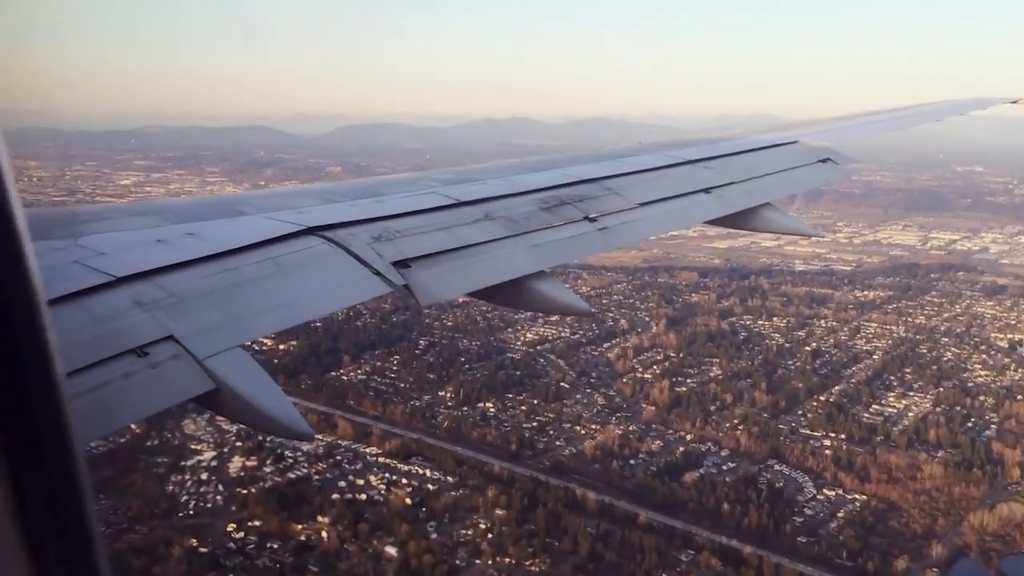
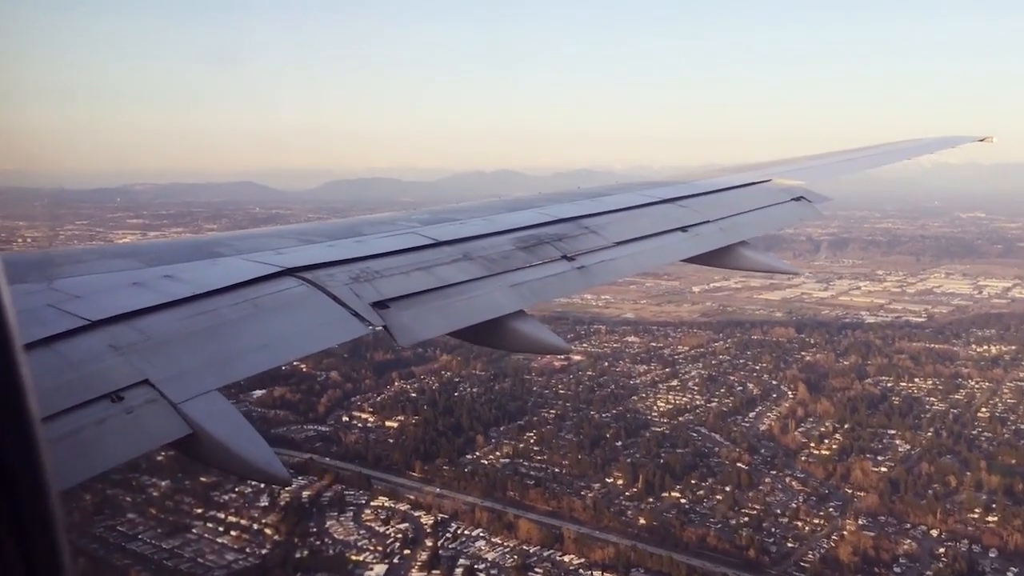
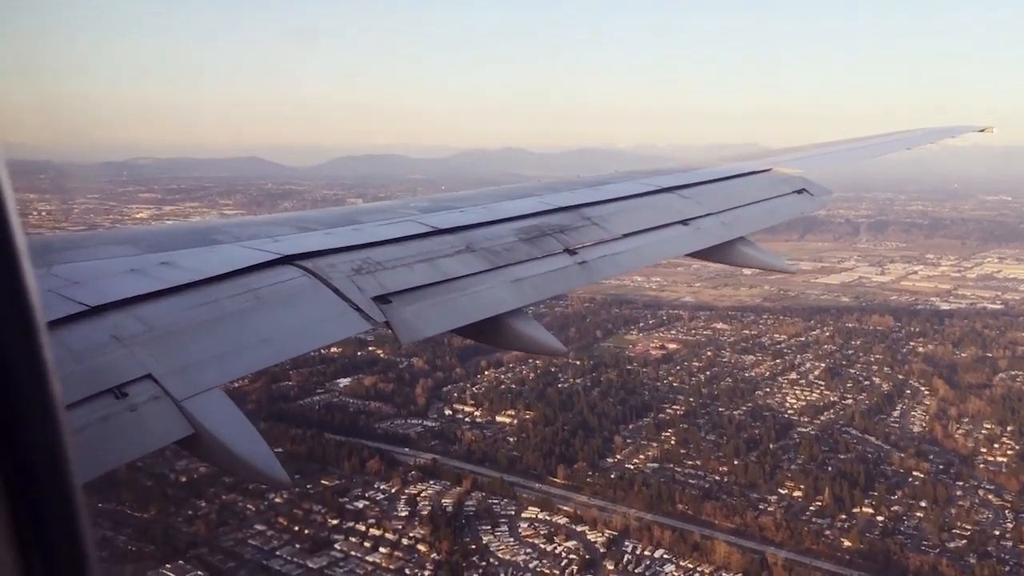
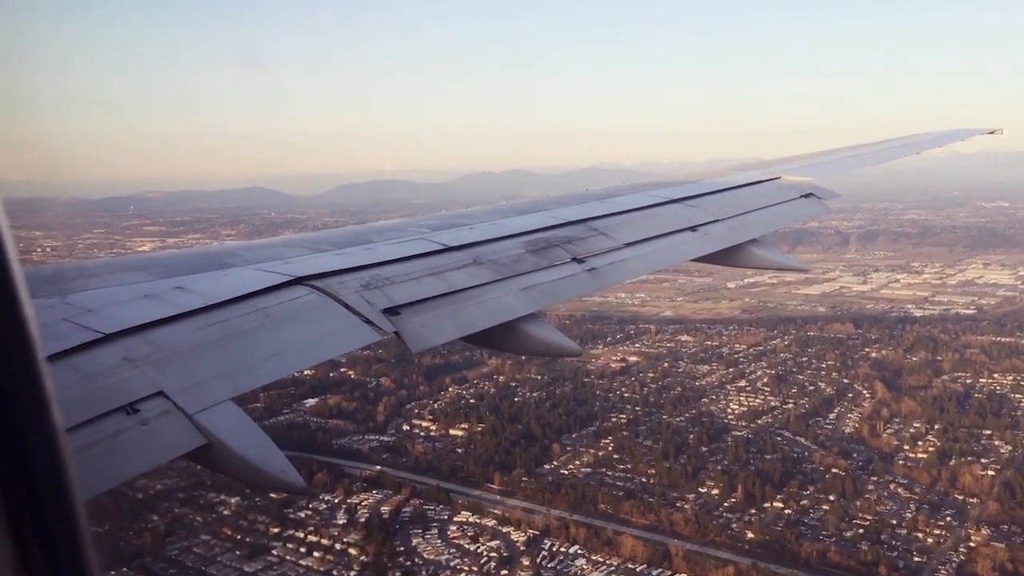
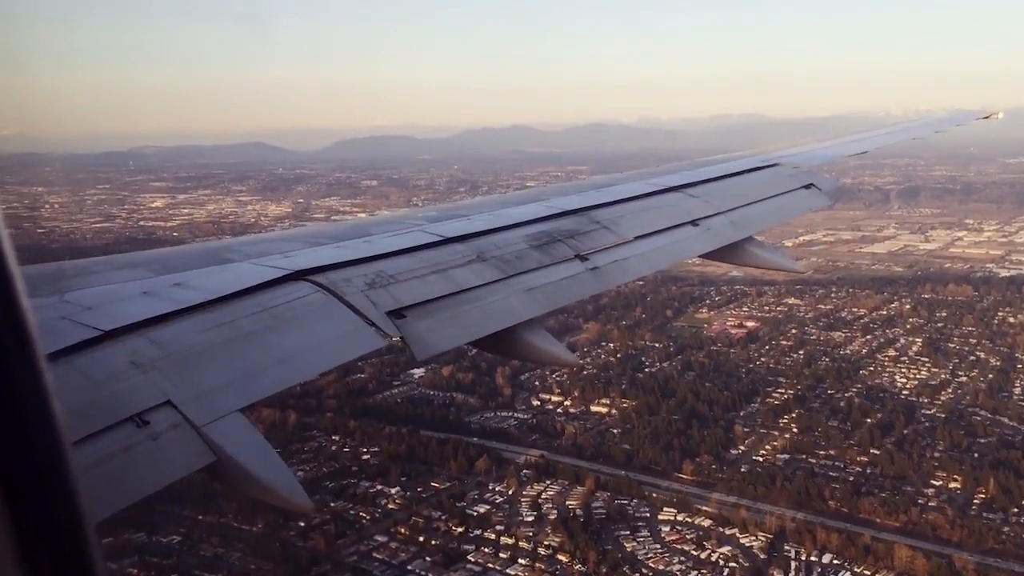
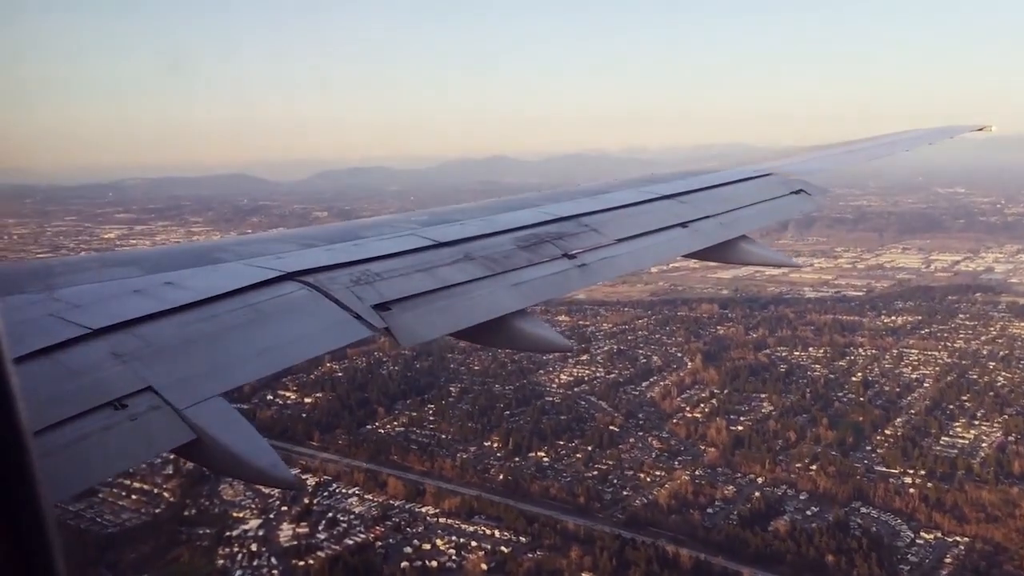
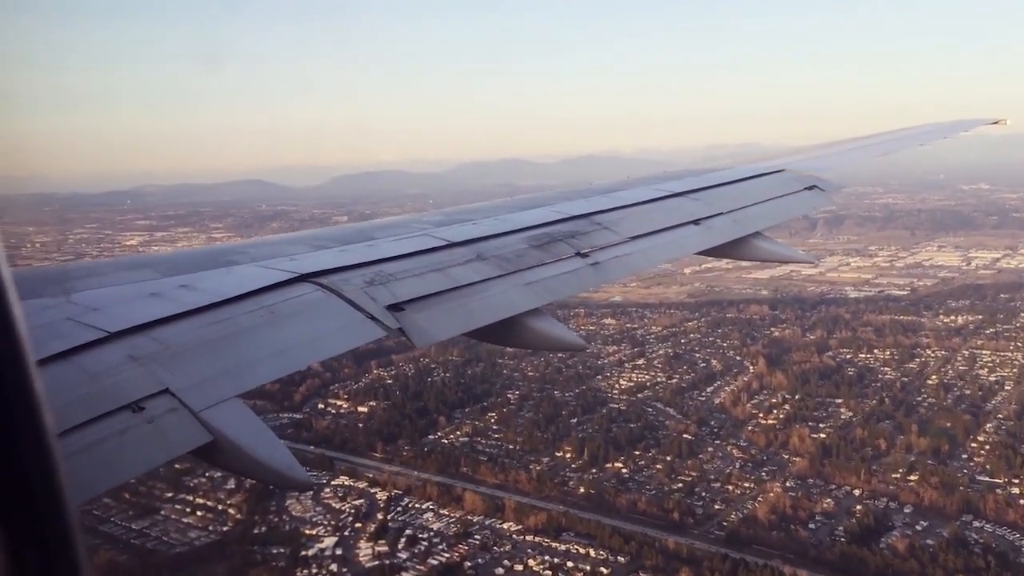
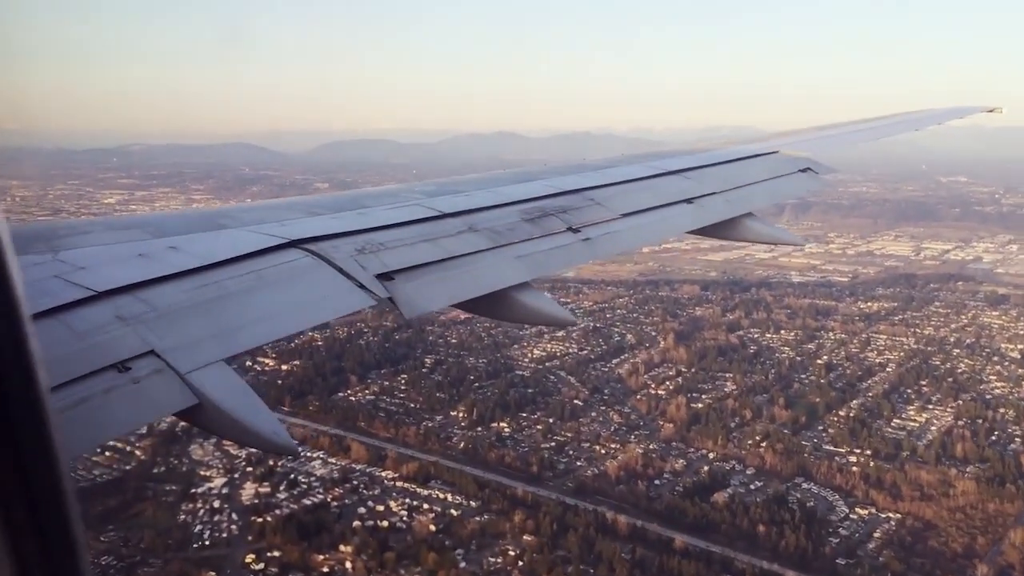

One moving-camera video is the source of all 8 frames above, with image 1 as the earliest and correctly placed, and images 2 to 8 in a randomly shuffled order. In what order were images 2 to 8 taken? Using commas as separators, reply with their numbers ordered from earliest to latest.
8, 6, 7, 2, 4, 3, 5
